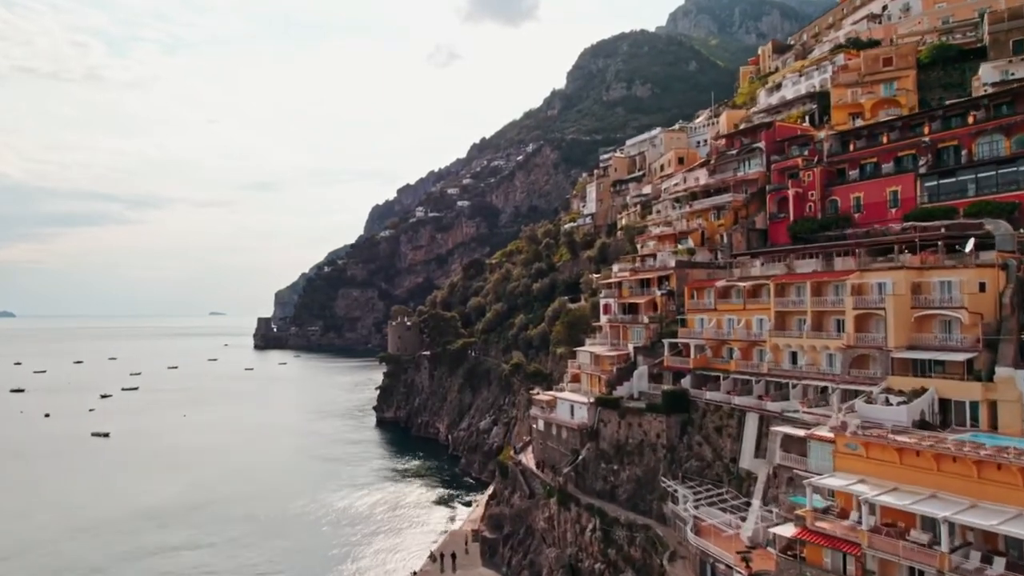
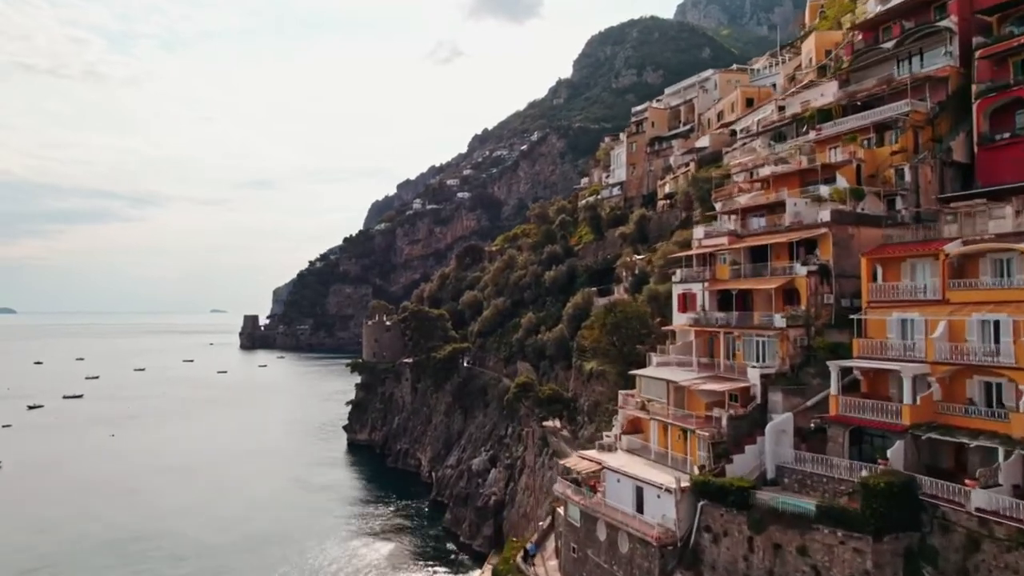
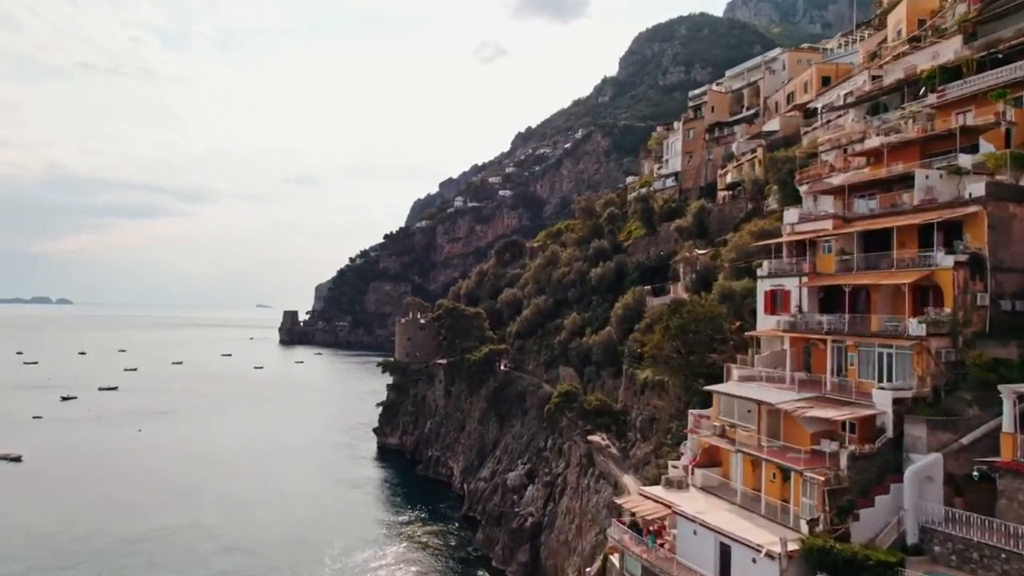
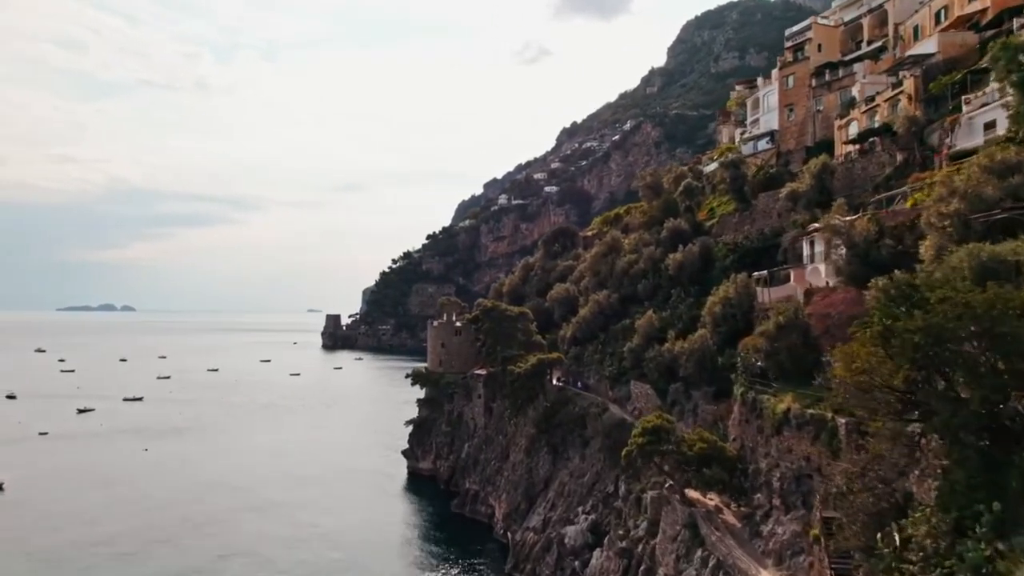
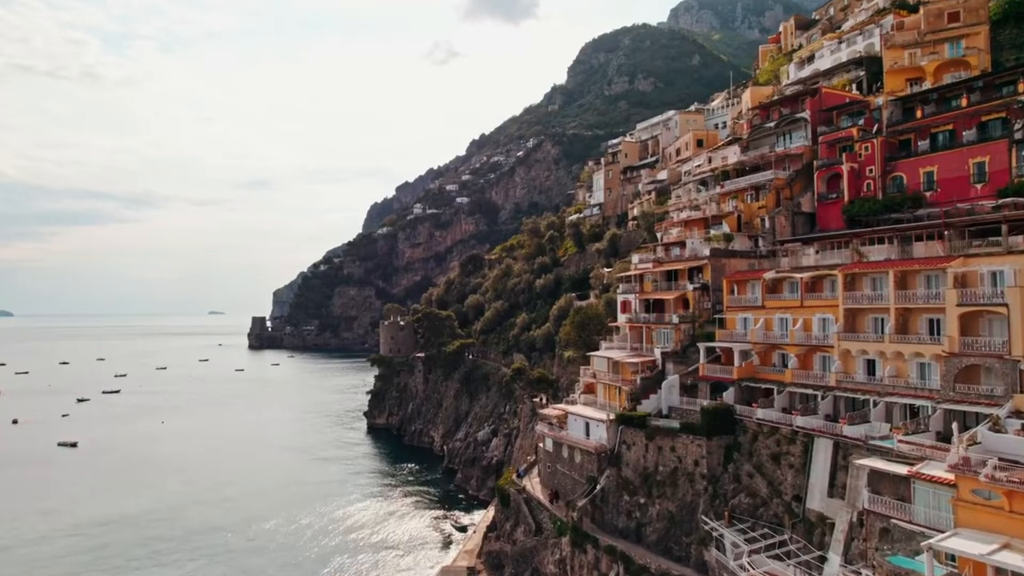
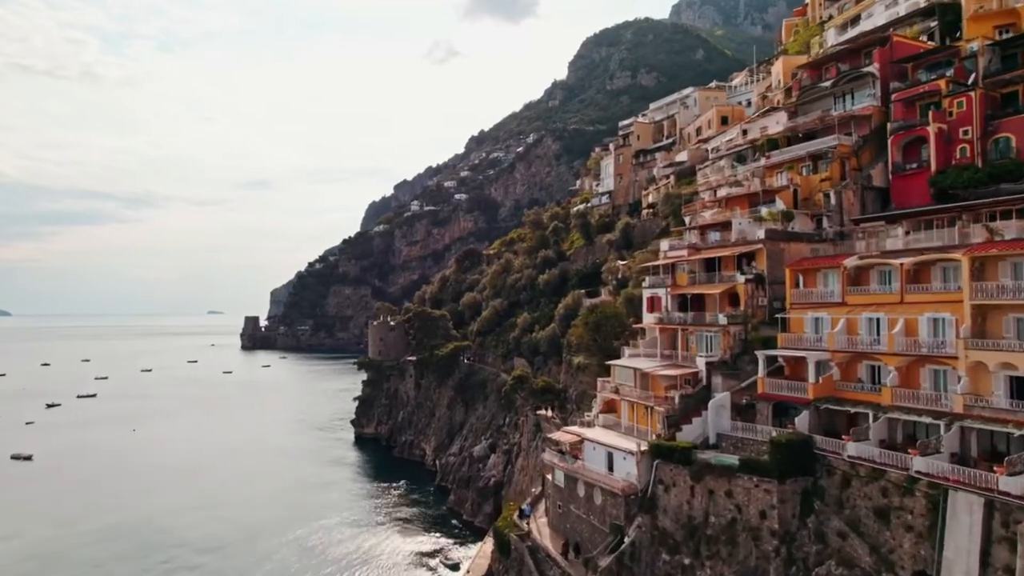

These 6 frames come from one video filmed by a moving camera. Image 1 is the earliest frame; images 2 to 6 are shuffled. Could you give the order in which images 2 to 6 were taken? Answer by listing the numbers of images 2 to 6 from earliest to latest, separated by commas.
5, 6, 2, 3, 4
